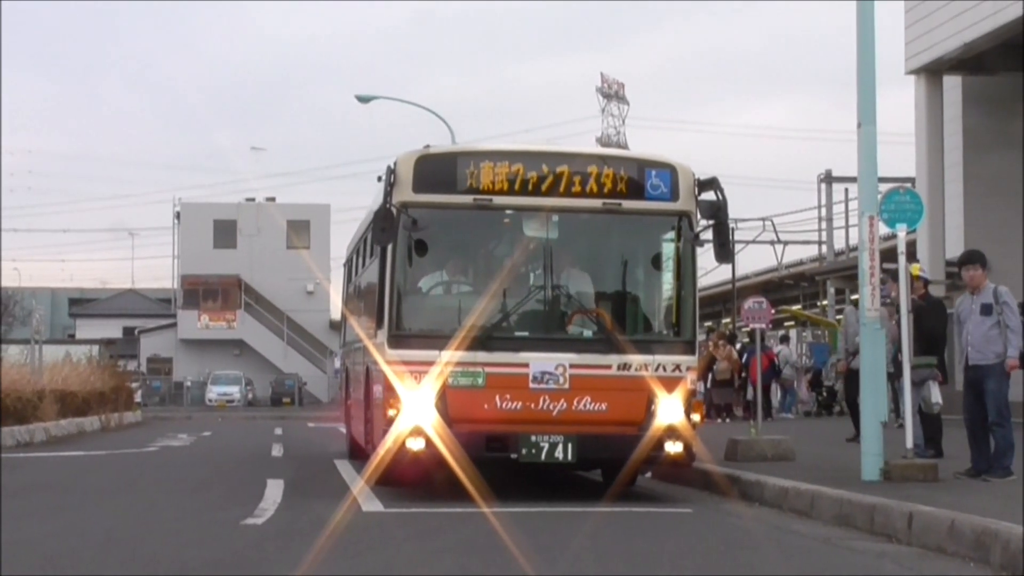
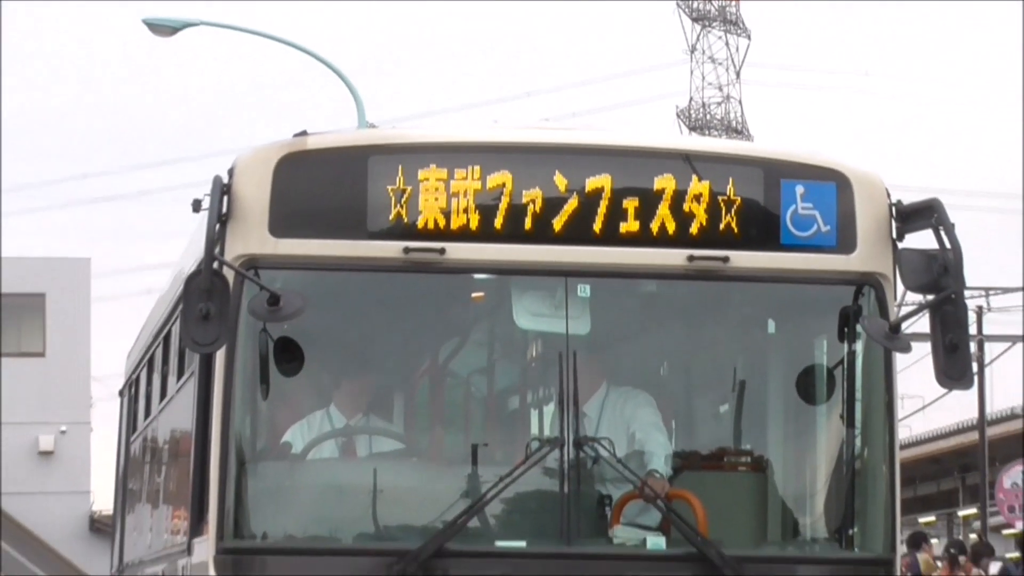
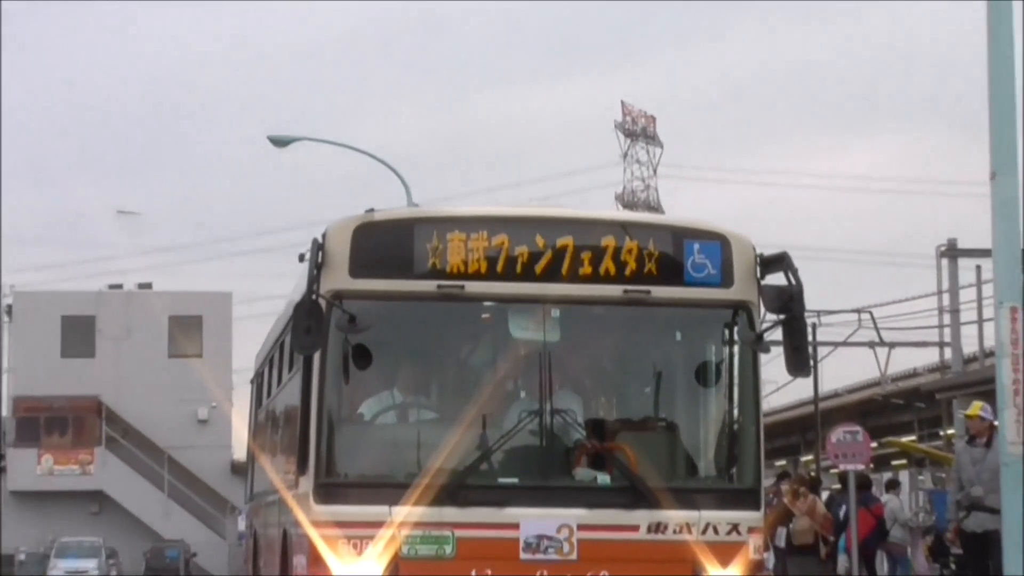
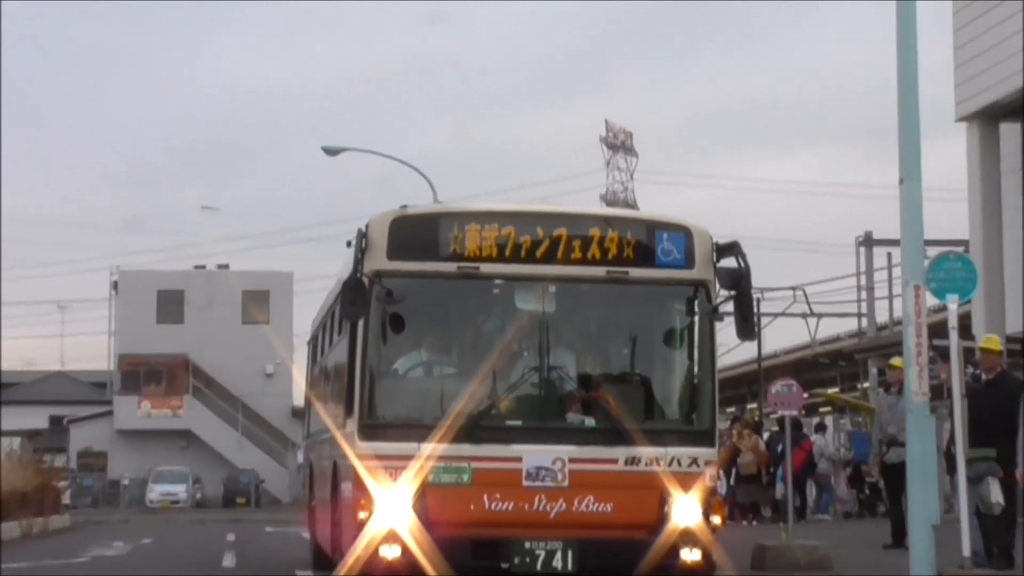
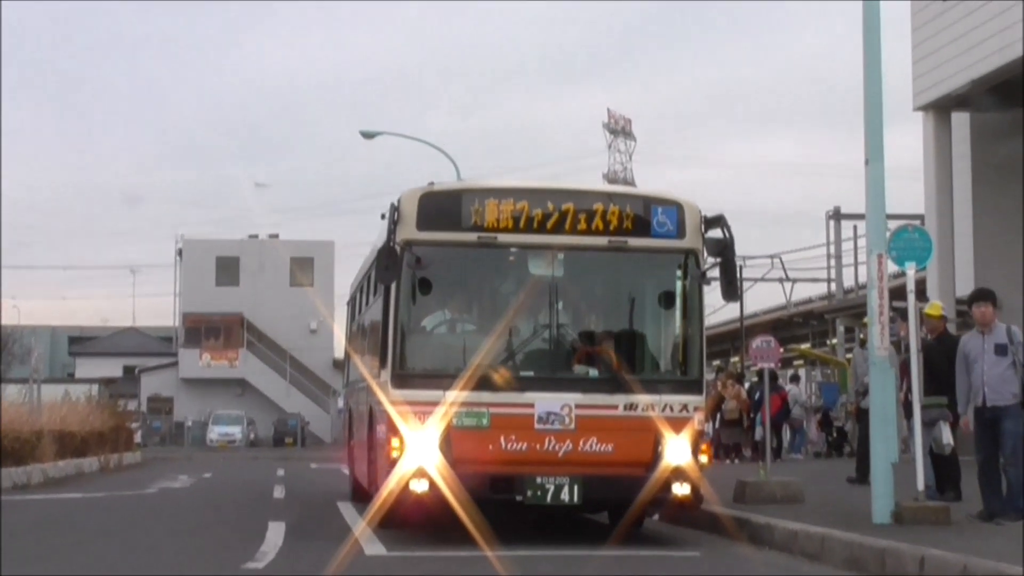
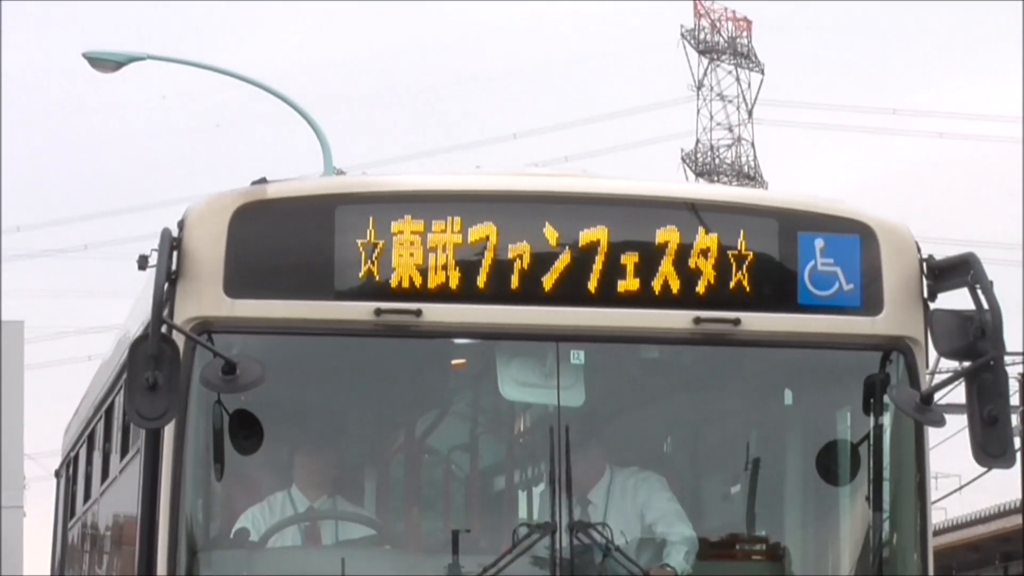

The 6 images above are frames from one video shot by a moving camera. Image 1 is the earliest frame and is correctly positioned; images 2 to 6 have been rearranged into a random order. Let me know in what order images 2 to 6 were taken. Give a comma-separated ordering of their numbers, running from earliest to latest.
5, 4, 3, 6, 2
